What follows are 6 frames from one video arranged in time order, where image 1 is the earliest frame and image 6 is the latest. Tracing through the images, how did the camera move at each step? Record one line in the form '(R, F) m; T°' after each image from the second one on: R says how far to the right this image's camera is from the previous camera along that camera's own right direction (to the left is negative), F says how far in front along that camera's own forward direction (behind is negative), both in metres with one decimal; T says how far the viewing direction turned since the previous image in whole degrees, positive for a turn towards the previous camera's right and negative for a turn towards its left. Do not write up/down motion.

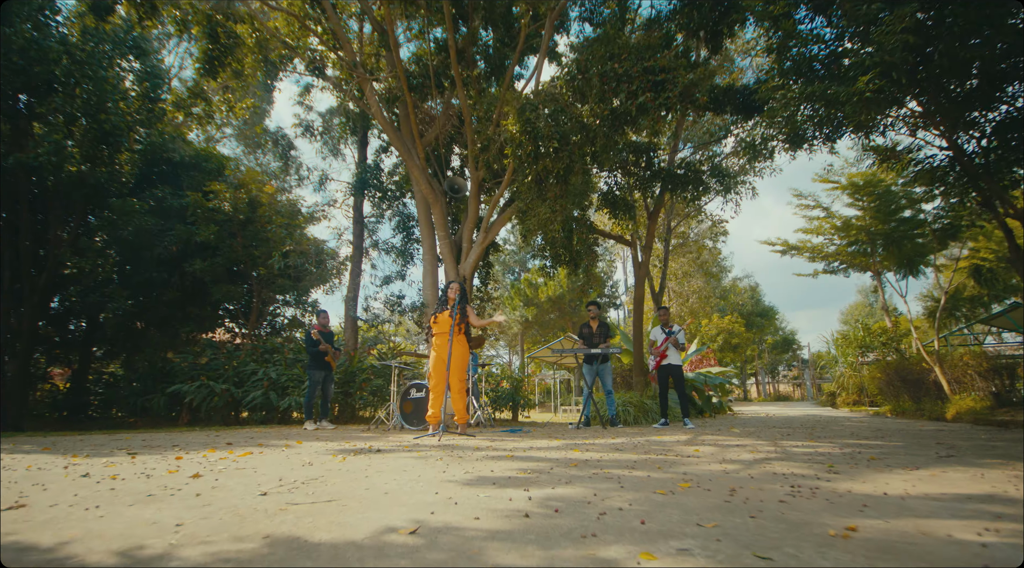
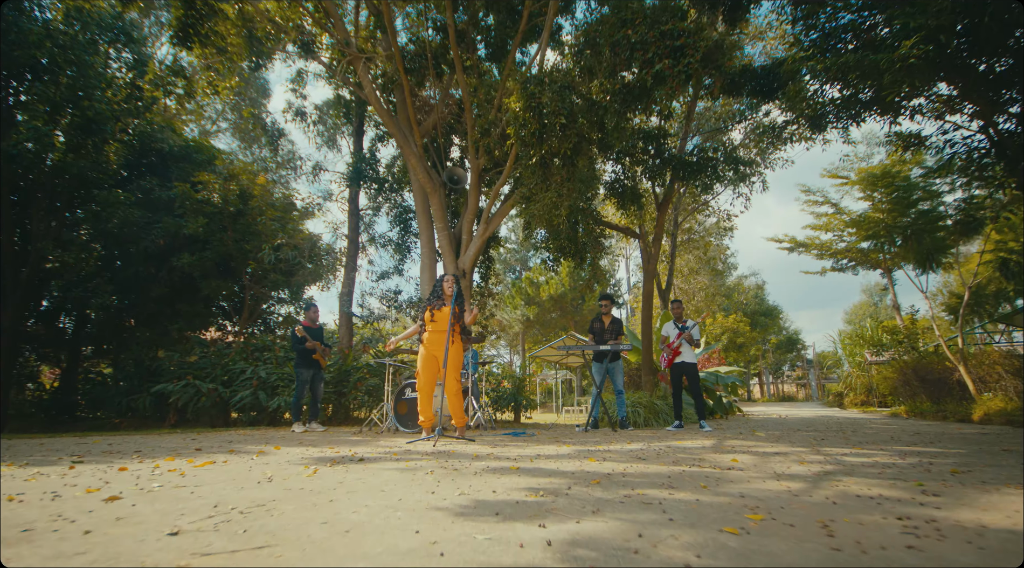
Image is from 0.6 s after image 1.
(0.0, +0.5) m; 0°
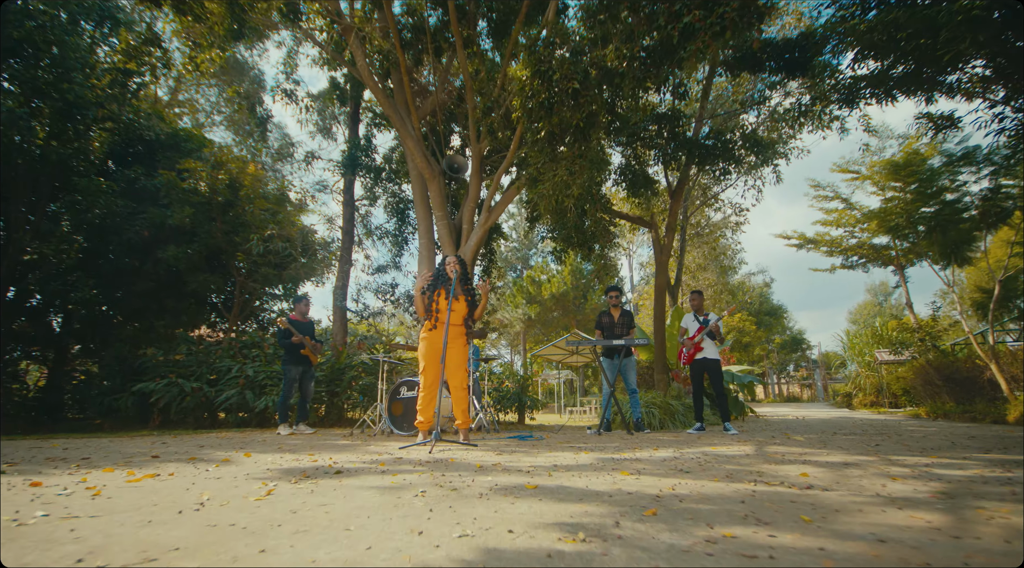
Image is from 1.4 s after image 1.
(-0.1, +0.6) m; 0°
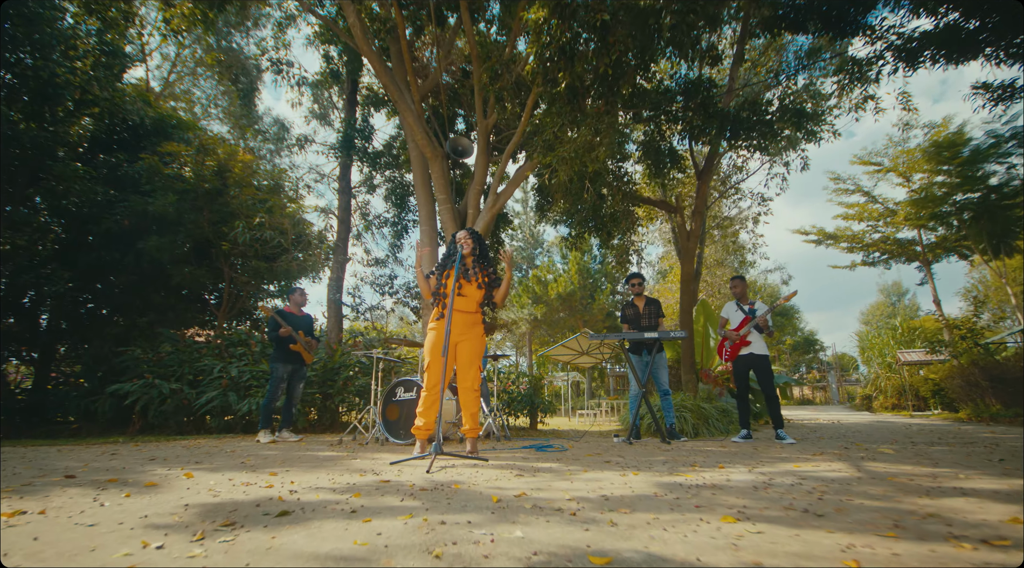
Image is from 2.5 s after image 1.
(-0.1, +0.8) m; 0°
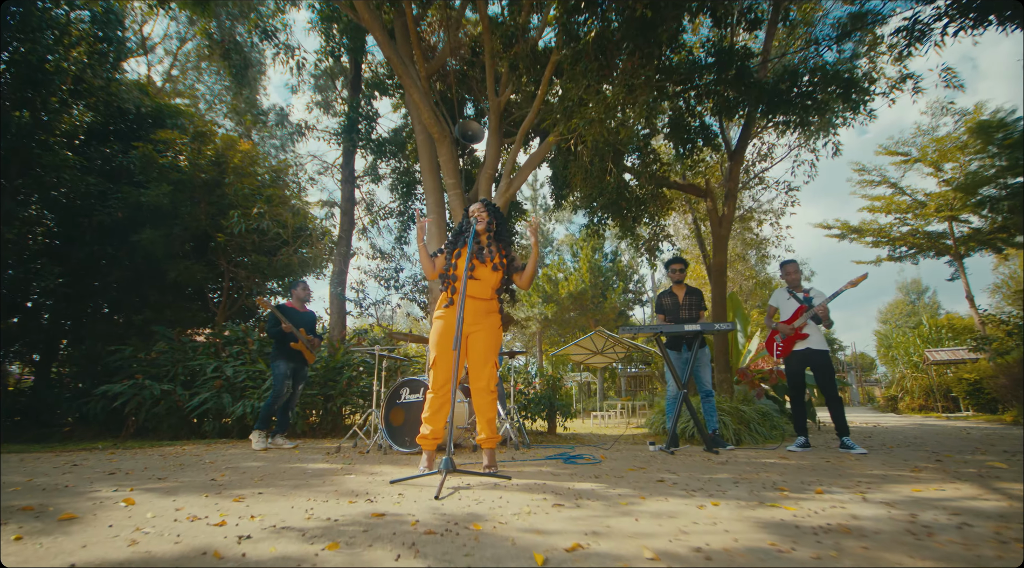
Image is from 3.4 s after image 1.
(-0.1, +0.6) m; -1°
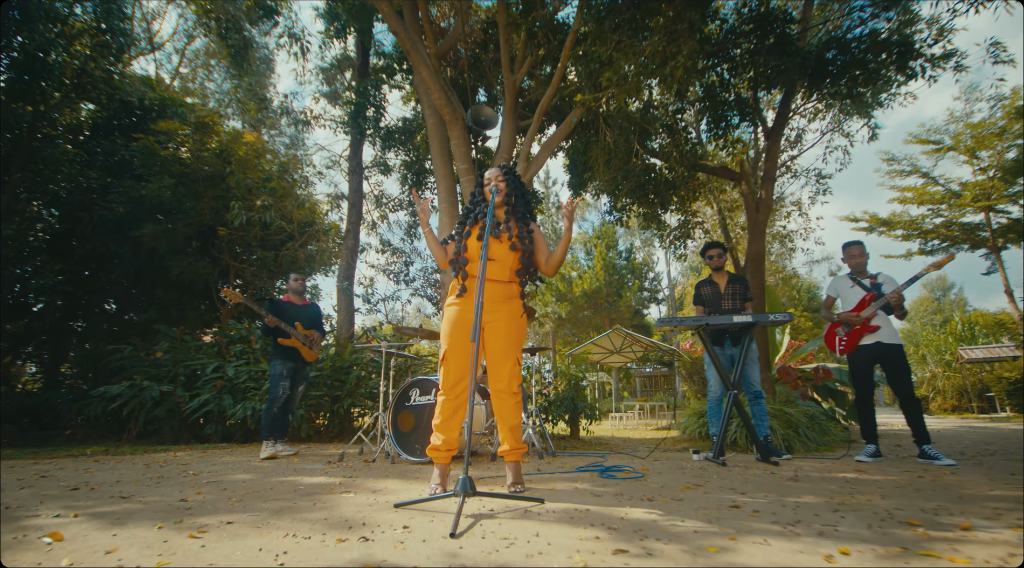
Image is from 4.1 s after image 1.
(-0.1, +0.5) m; -1°
